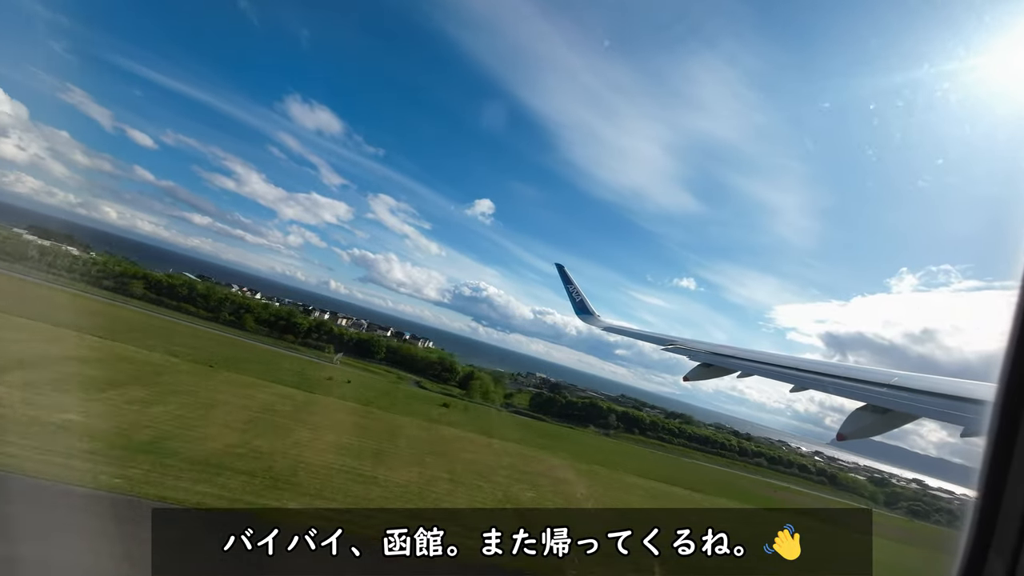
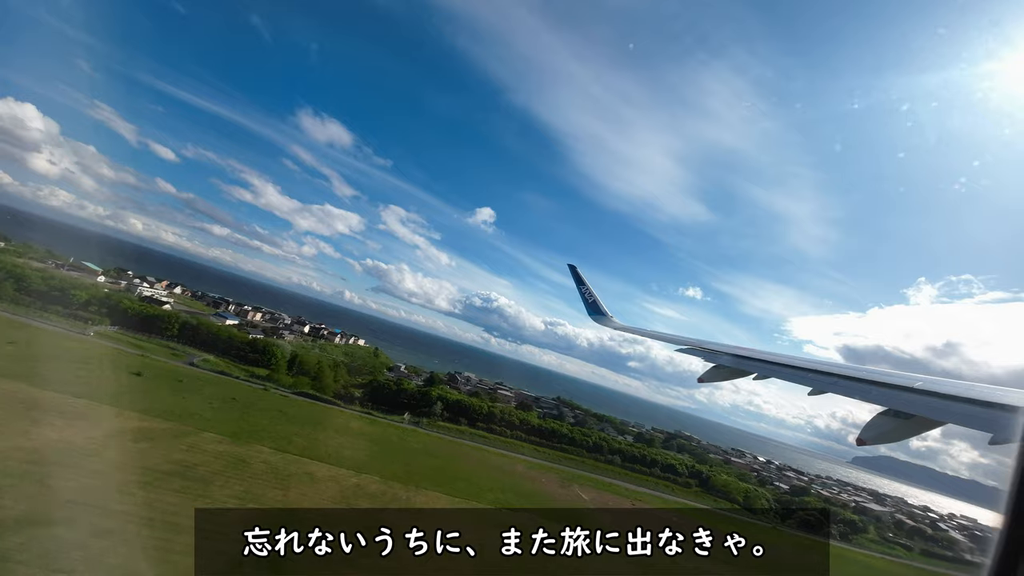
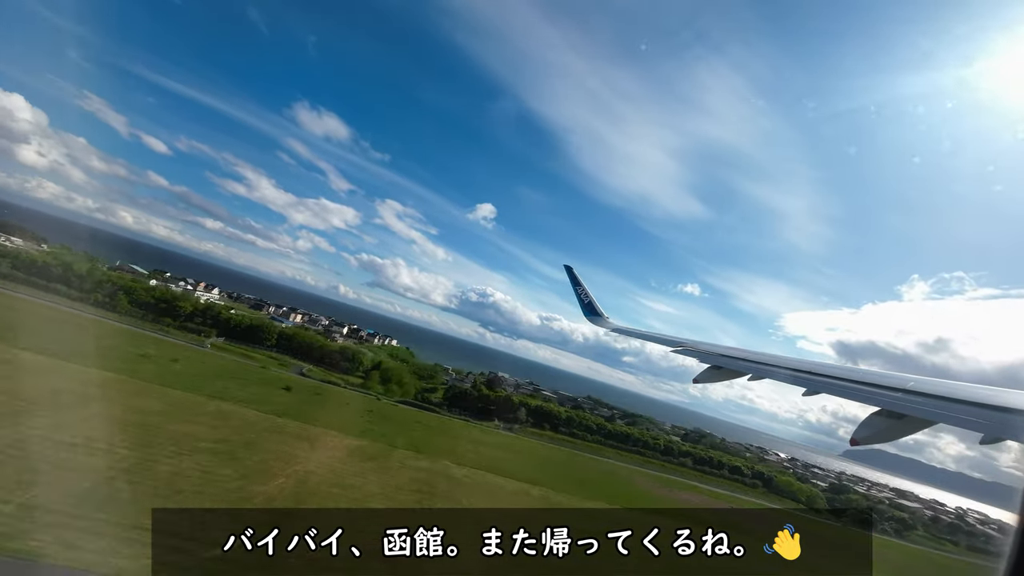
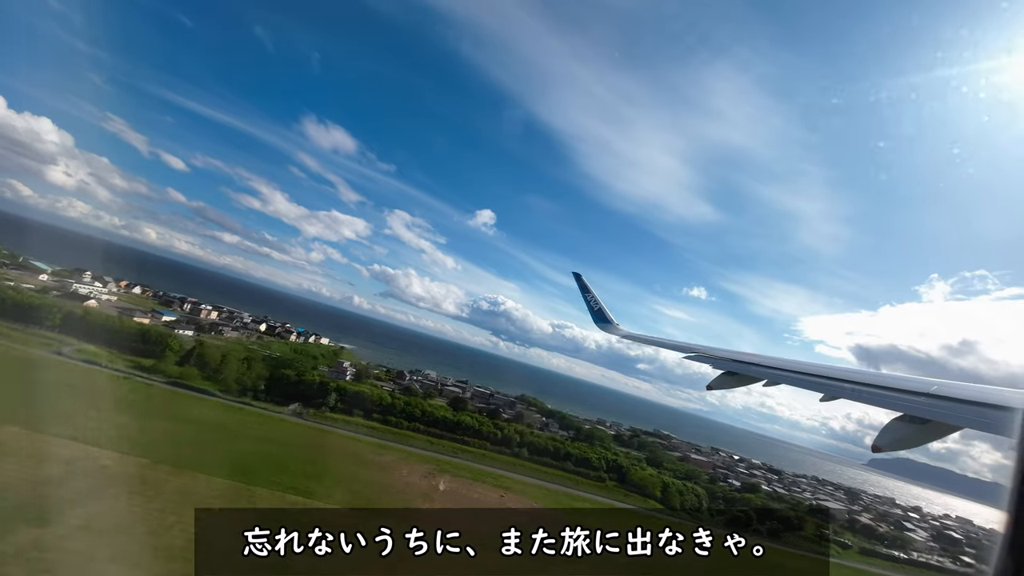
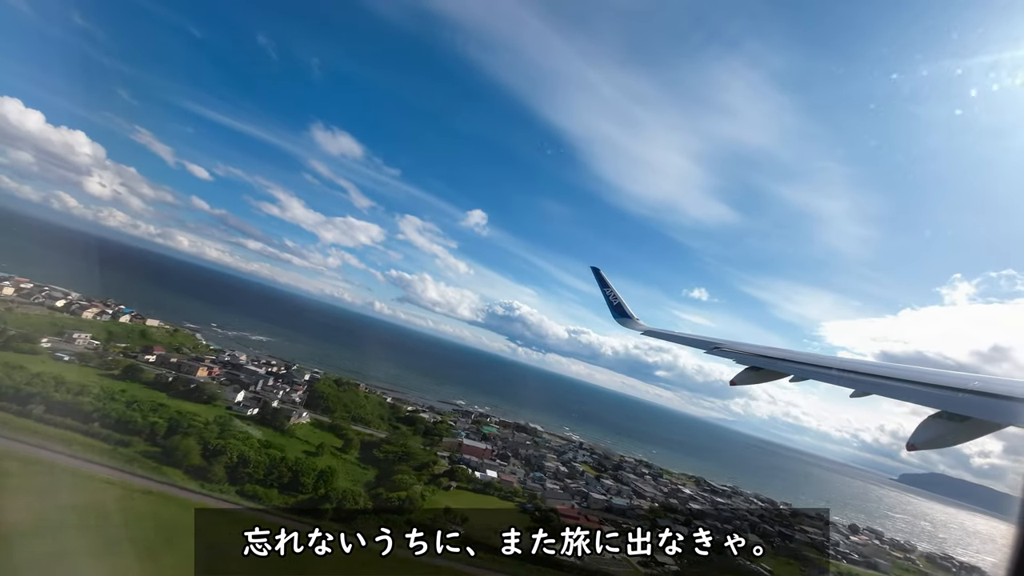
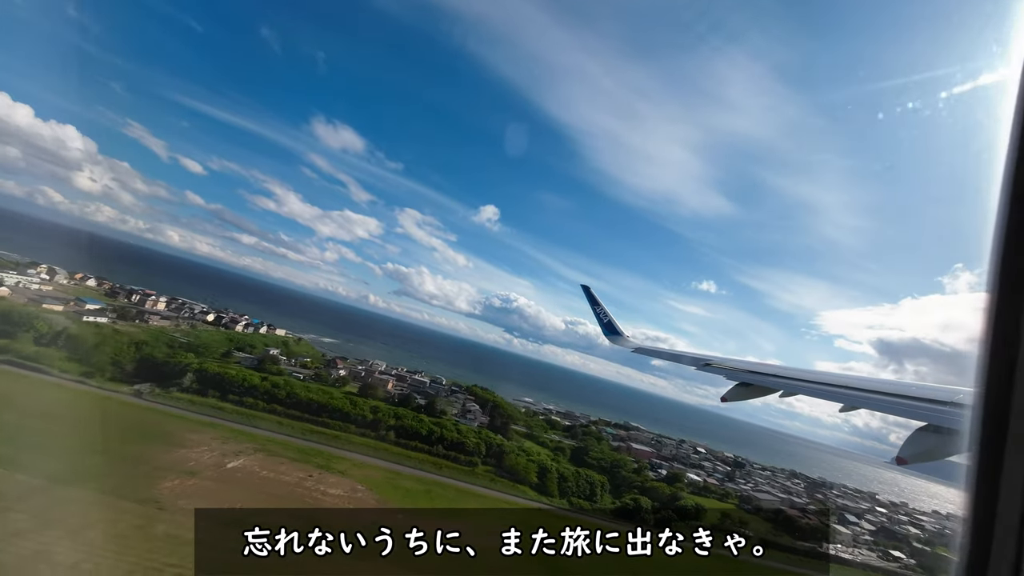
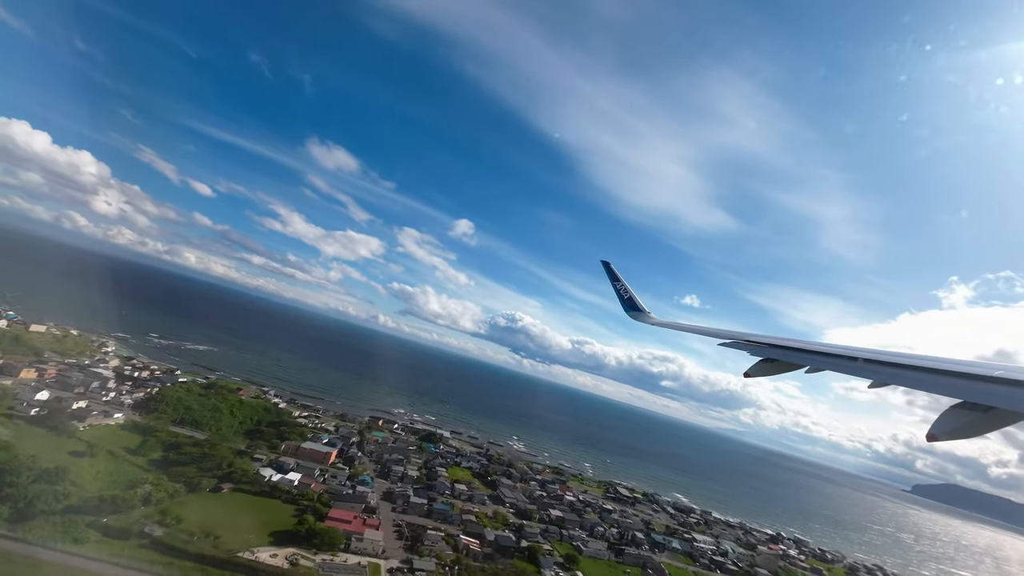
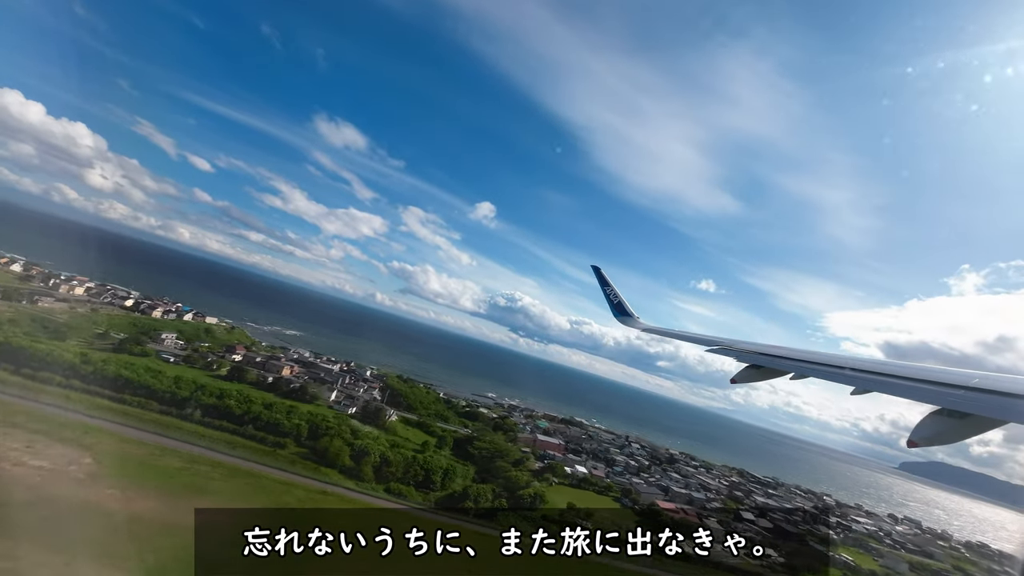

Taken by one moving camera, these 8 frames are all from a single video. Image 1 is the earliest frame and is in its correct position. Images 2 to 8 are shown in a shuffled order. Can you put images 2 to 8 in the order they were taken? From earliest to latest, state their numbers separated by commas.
3, 2, 4, 6, 8, 5, 7
